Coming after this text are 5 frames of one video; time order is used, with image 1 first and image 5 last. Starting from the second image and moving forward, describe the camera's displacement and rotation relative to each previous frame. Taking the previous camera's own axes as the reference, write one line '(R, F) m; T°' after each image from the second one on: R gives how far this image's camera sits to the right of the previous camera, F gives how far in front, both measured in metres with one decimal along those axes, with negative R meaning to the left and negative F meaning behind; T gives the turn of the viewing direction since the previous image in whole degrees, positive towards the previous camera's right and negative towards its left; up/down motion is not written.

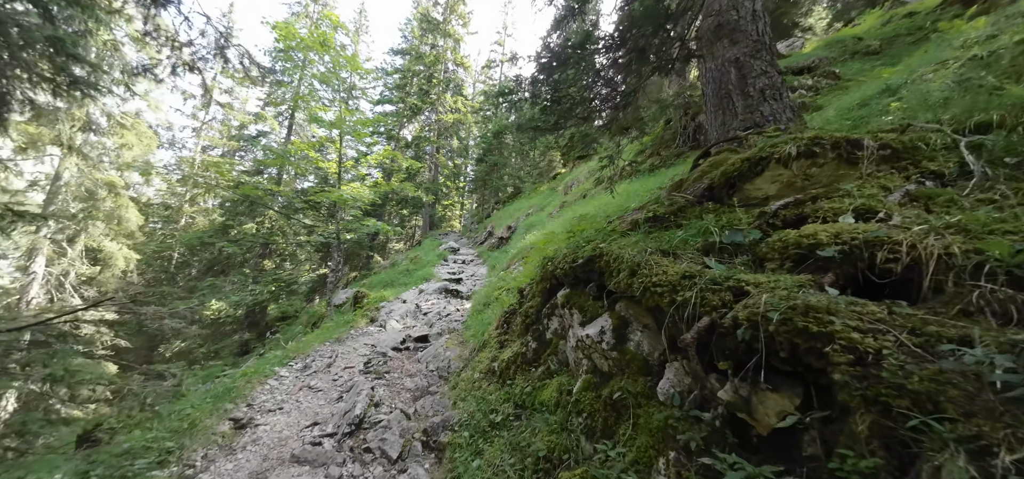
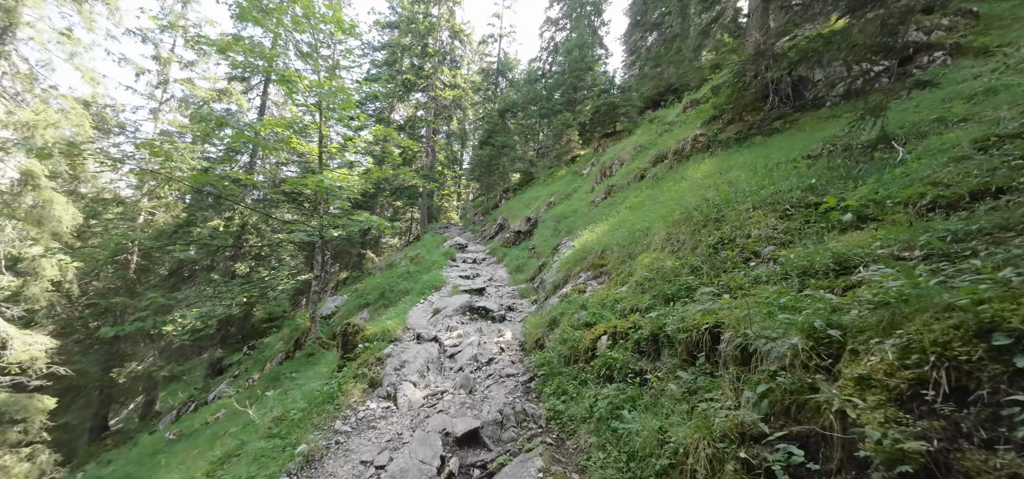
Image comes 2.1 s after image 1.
(-1.1, +3.0) m; +1°
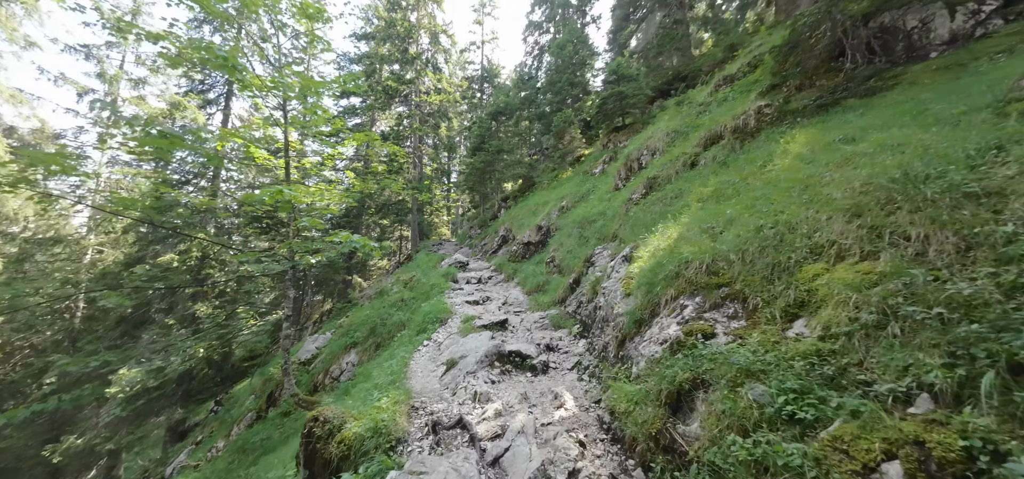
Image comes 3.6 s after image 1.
(-0.7, +2.2) m; +2°
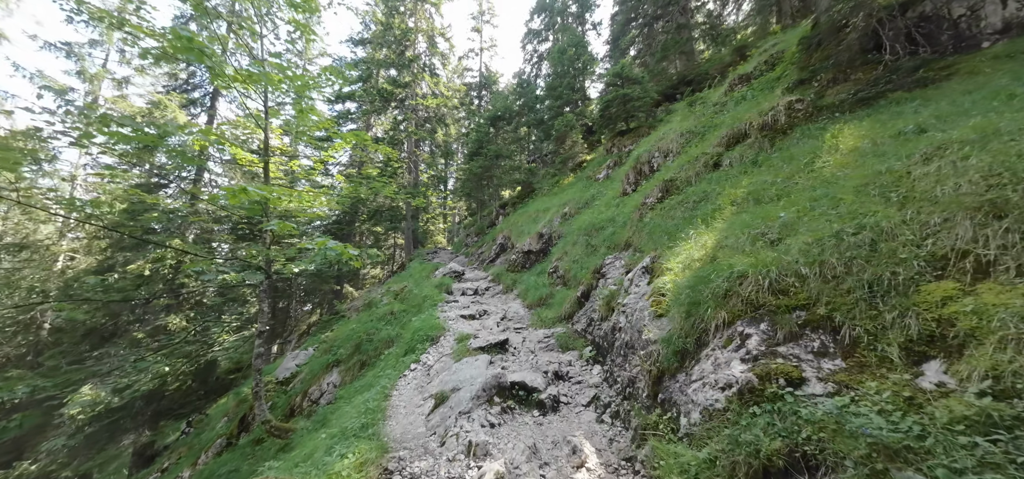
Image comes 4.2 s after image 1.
(-0.1, +0.9) m; 0°
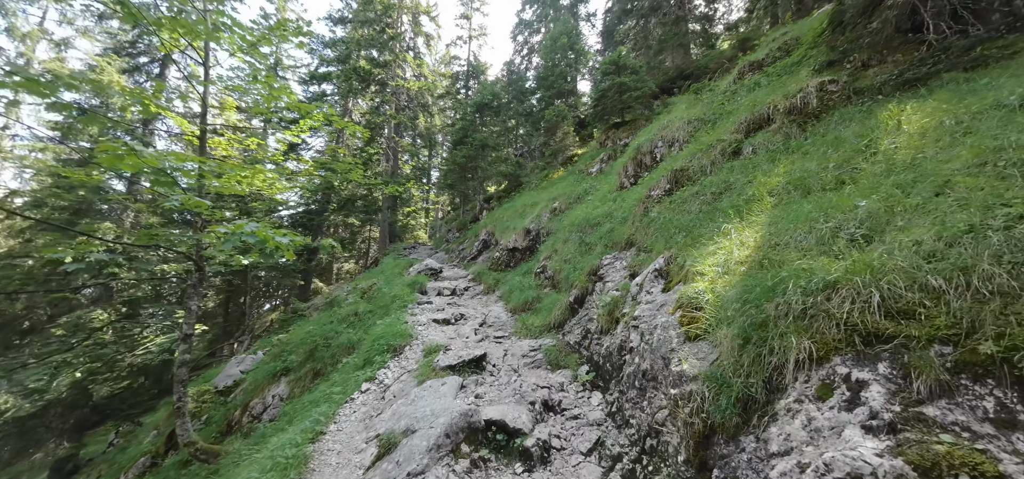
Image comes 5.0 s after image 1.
(0.0, +1.1) m; +2°
